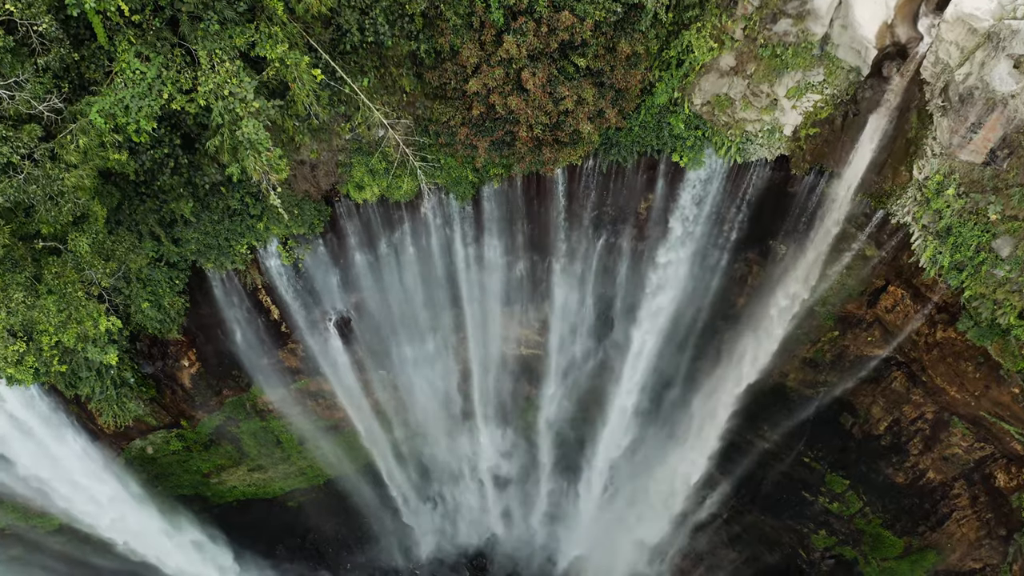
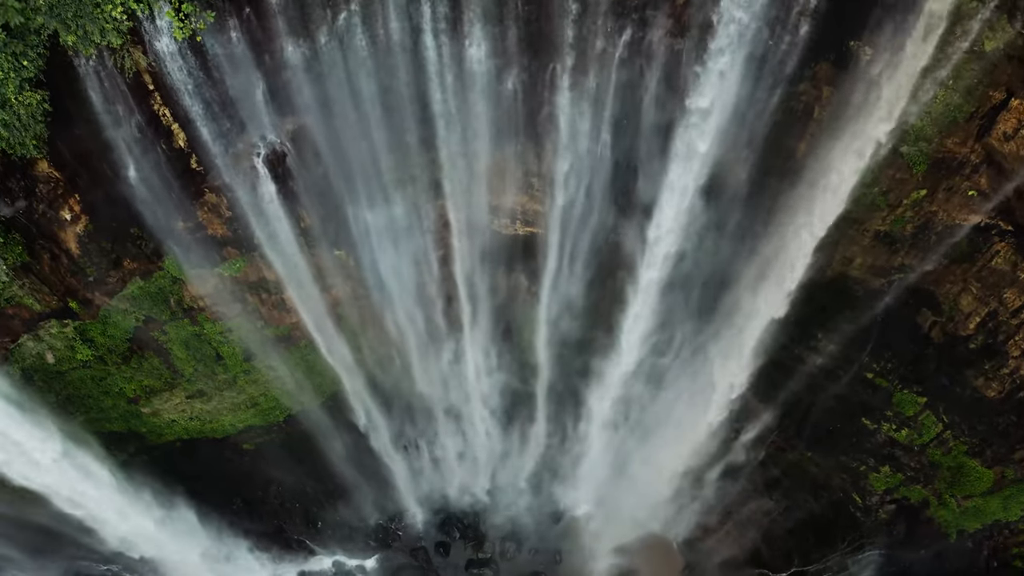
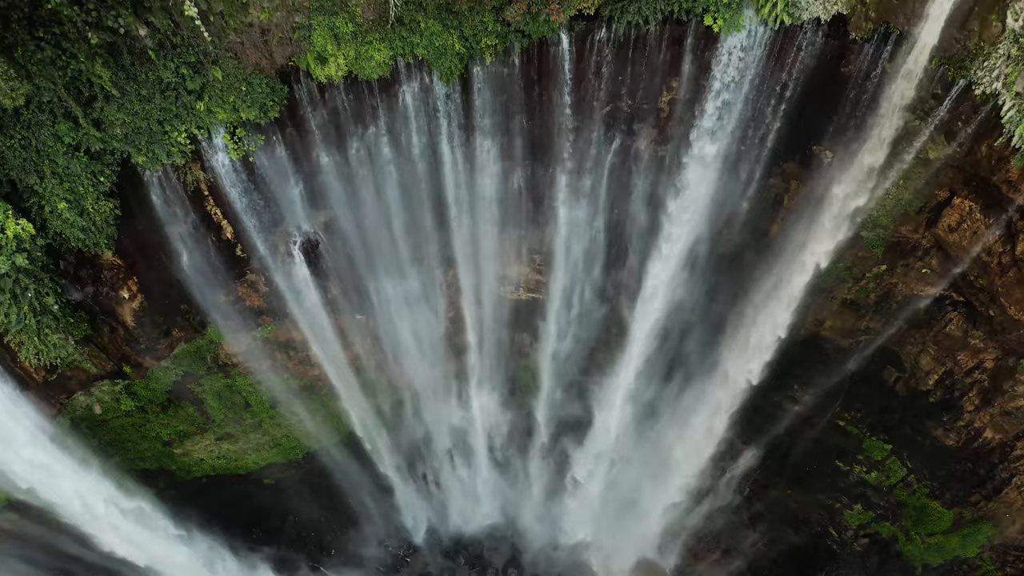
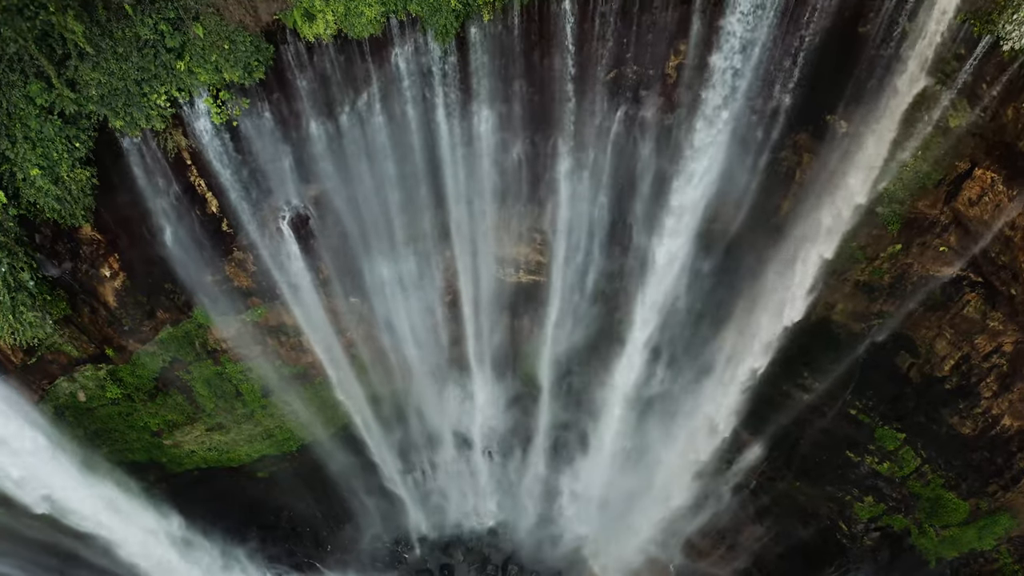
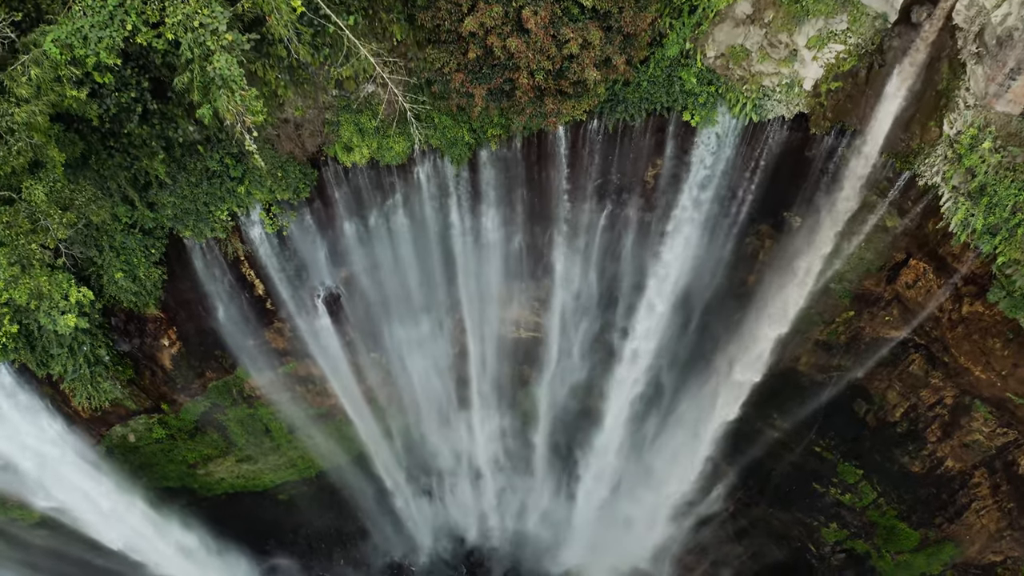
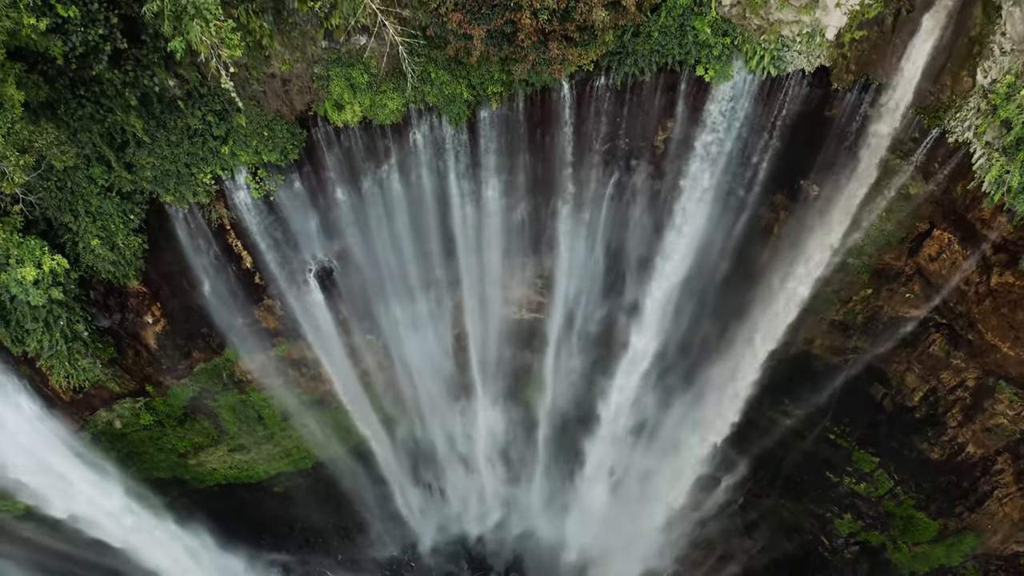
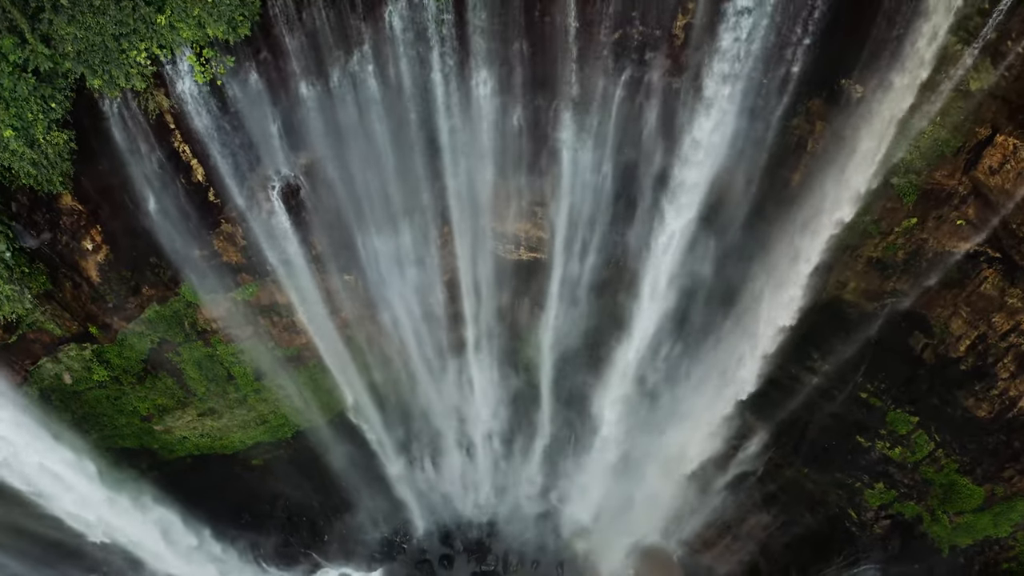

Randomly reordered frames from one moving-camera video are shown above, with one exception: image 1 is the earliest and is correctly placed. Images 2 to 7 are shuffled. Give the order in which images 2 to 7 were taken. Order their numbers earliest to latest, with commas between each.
5, 6, 3, 4, 7, 2
